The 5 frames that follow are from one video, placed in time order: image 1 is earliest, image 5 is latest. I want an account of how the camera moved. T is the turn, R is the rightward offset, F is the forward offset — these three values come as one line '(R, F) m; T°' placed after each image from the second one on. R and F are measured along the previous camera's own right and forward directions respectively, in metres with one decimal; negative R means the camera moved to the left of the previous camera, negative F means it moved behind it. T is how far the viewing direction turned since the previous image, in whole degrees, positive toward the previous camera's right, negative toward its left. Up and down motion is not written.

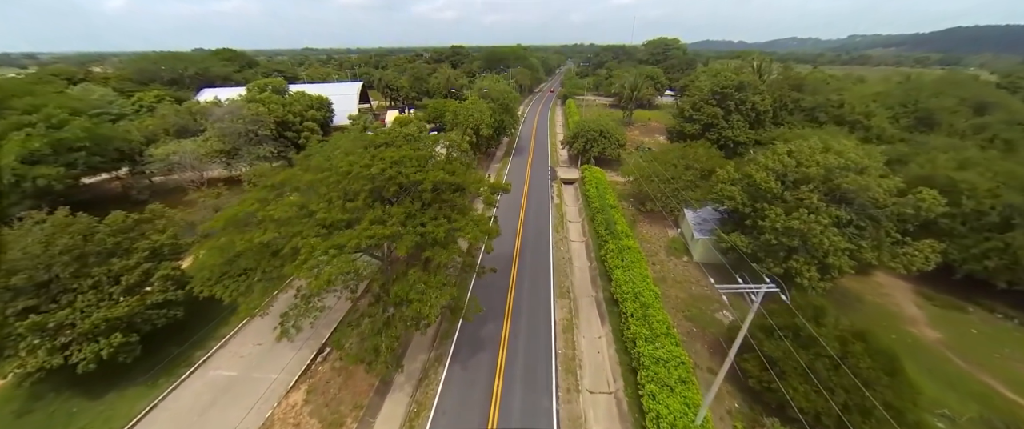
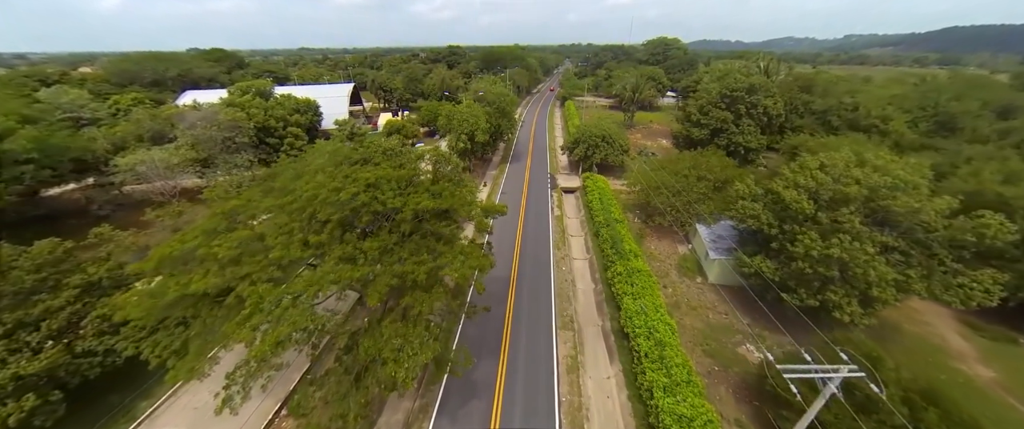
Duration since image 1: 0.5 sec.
(+0.1, +2.2) m; 0°
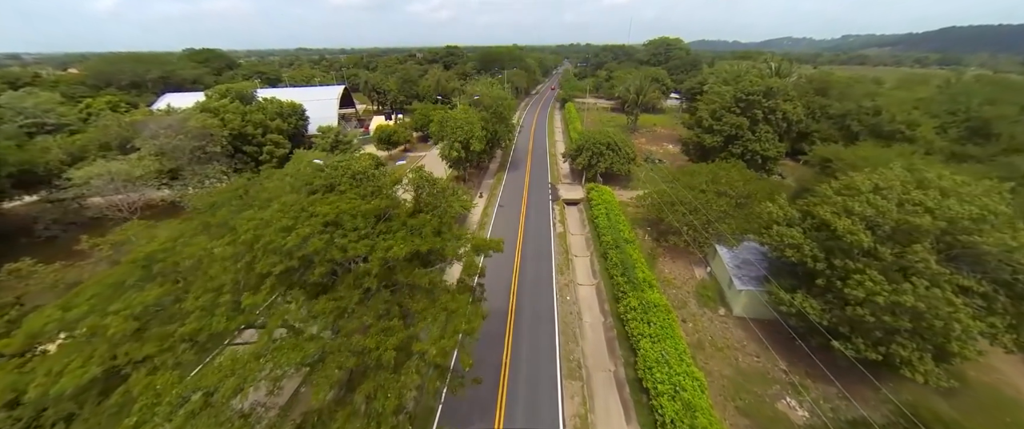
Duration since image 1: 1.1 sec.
(+0.1, +2.7) m; 0°
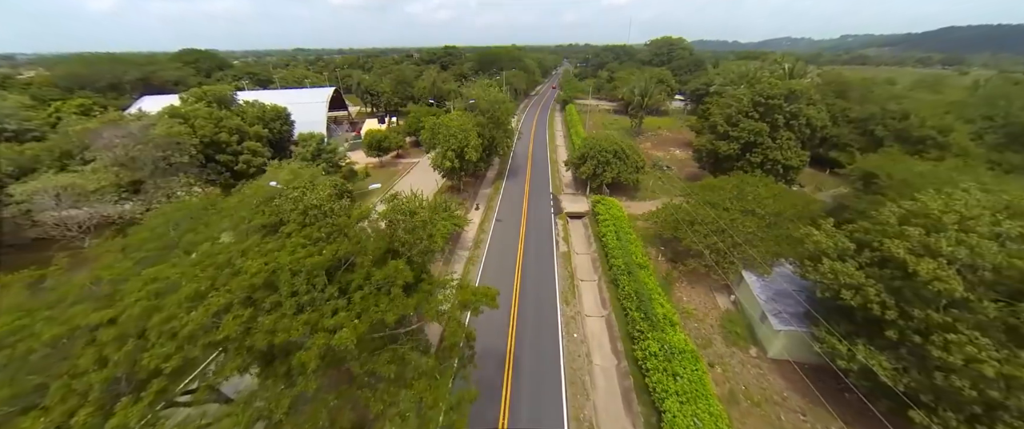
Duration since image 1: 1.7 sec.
(0.0, +2.7) m; 0°
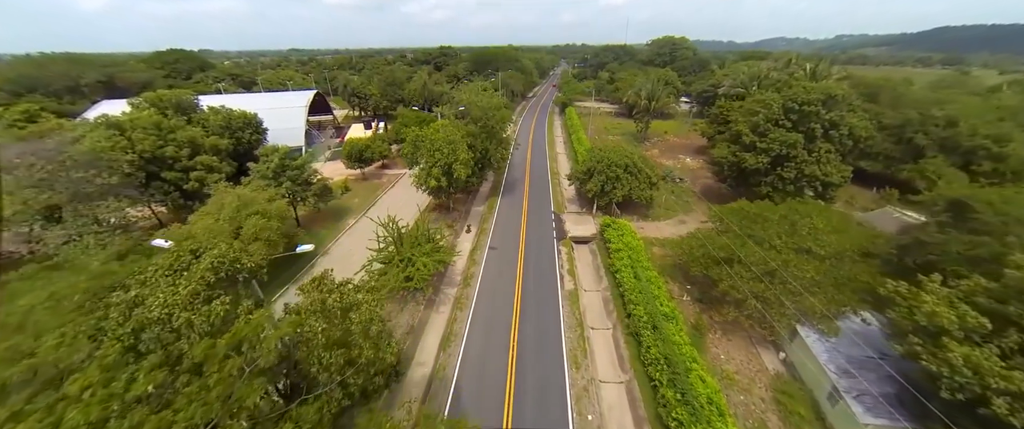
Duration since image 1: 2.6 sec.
(+0.1, +4.1) m; 0°
